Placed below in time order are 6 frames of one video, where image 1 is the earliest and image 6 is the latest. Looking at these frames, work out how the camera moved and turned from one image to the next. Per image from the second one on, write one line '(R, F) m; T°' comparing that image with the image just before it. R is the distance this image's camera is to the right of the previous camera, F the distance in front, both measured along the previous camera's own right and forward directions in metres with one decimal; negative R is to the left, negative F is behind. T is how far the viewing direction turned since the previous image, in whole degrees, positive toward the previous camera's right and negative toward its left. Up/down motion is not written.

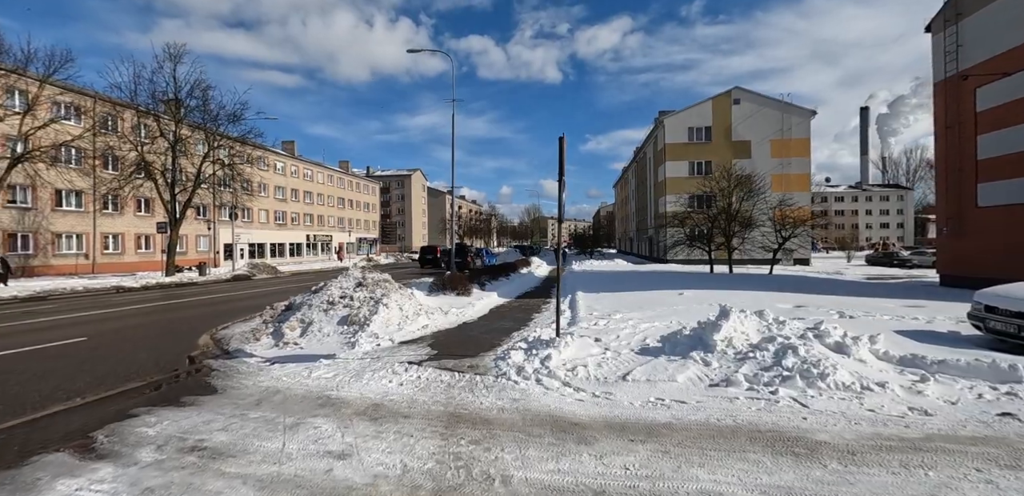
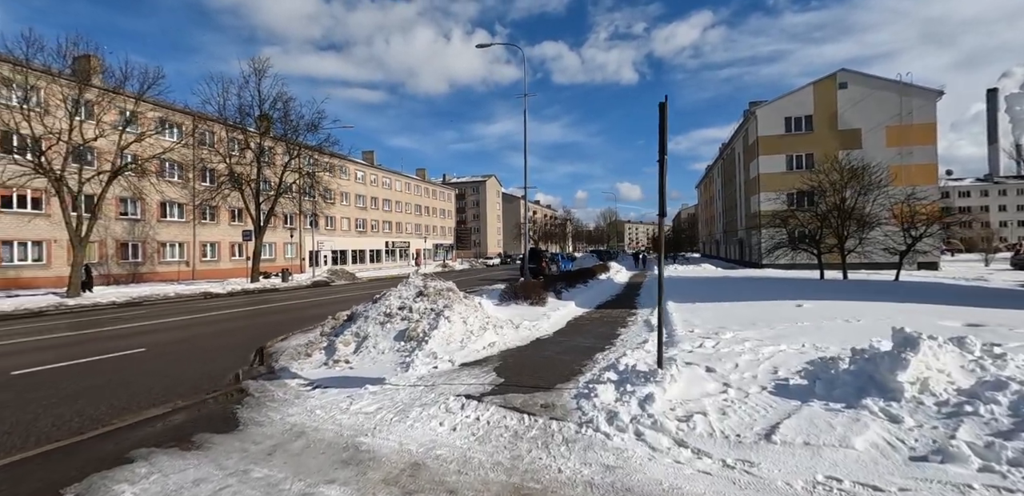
(-0.1, +1.6) m; -9°
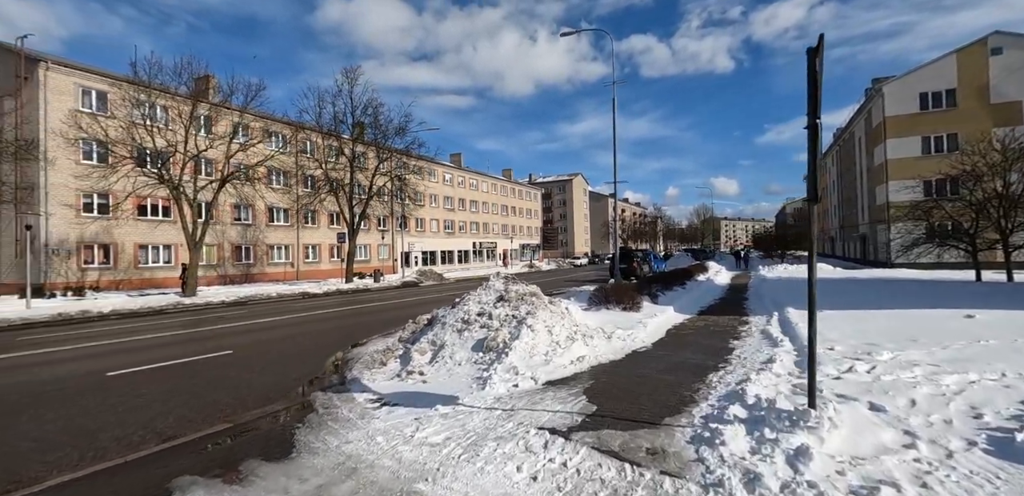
(-0.1, +1.1) m; -11°
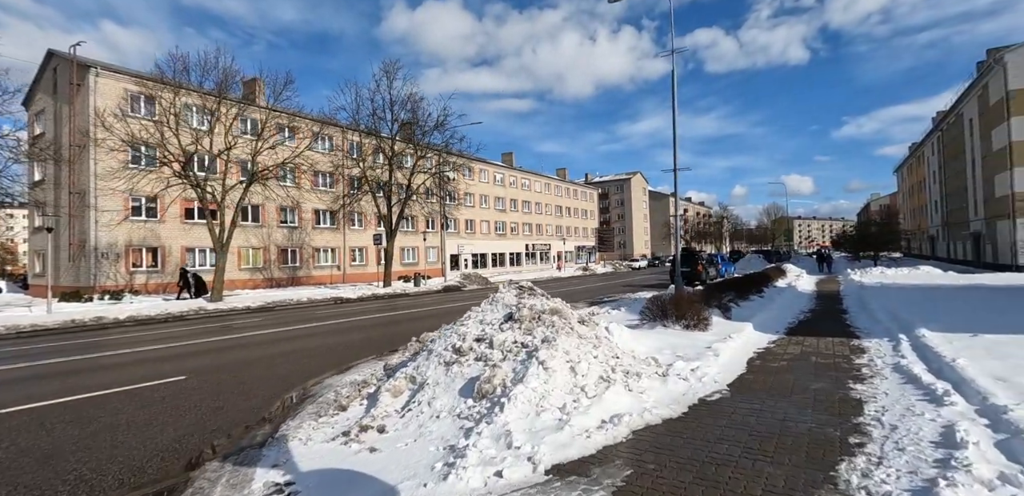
(+0.6, +2.5) m; -7°
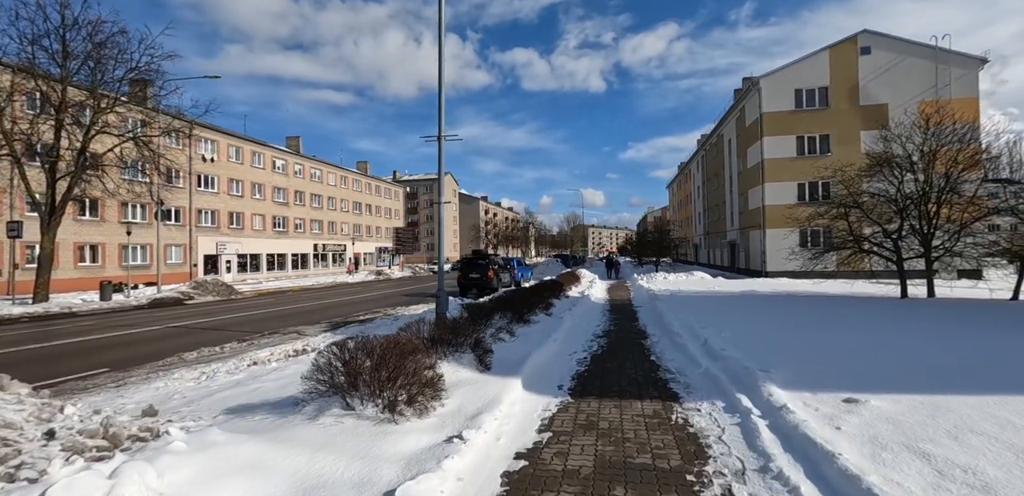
(+2.7, +4.5) m; +22°
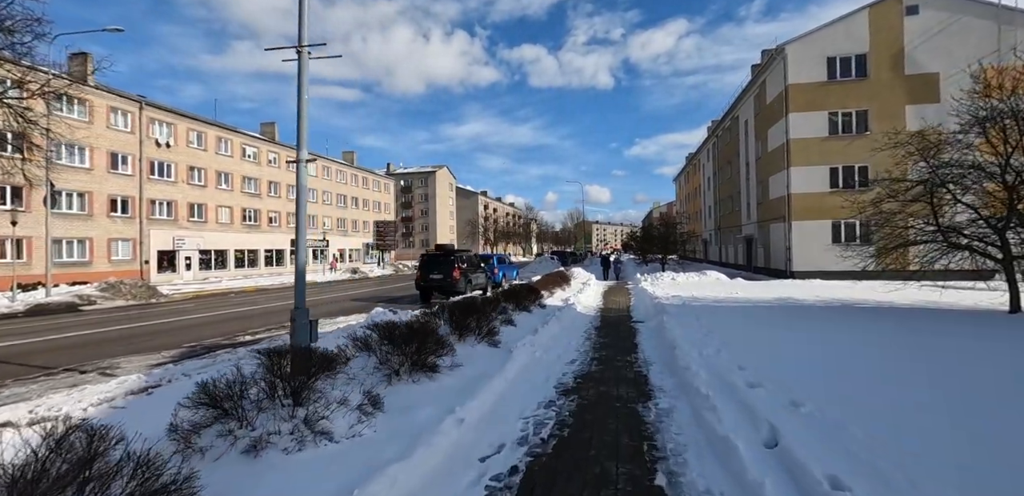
(+1.2, +4.1) m; -1°
